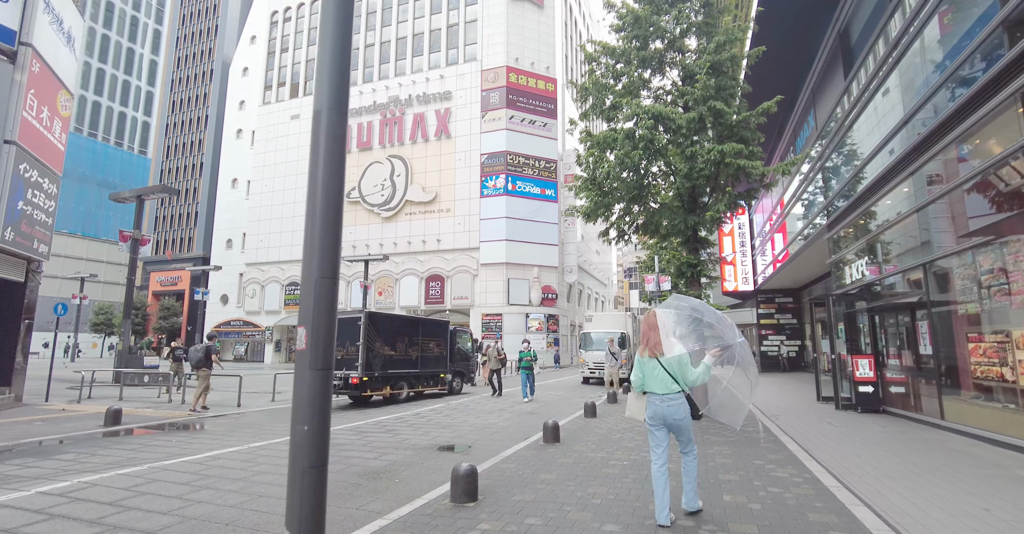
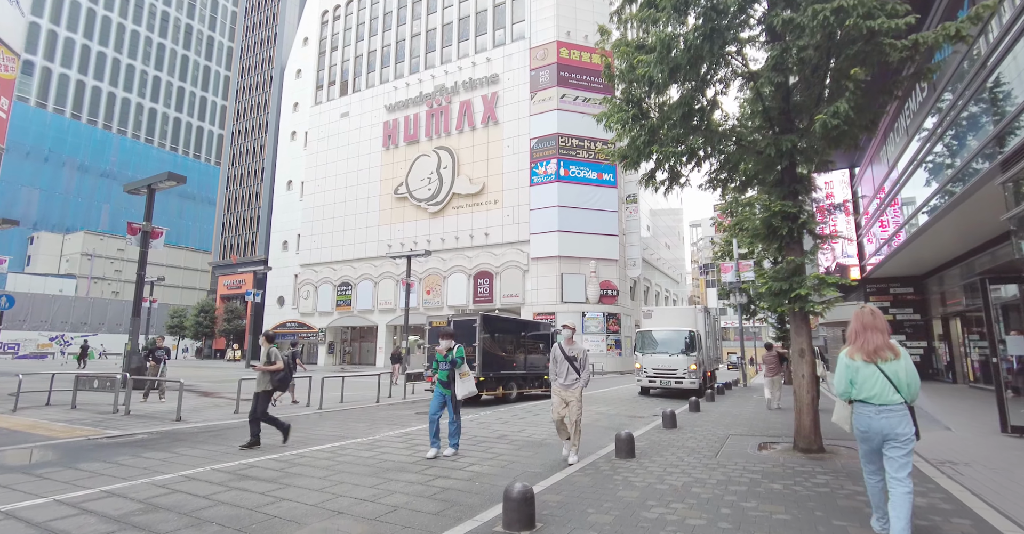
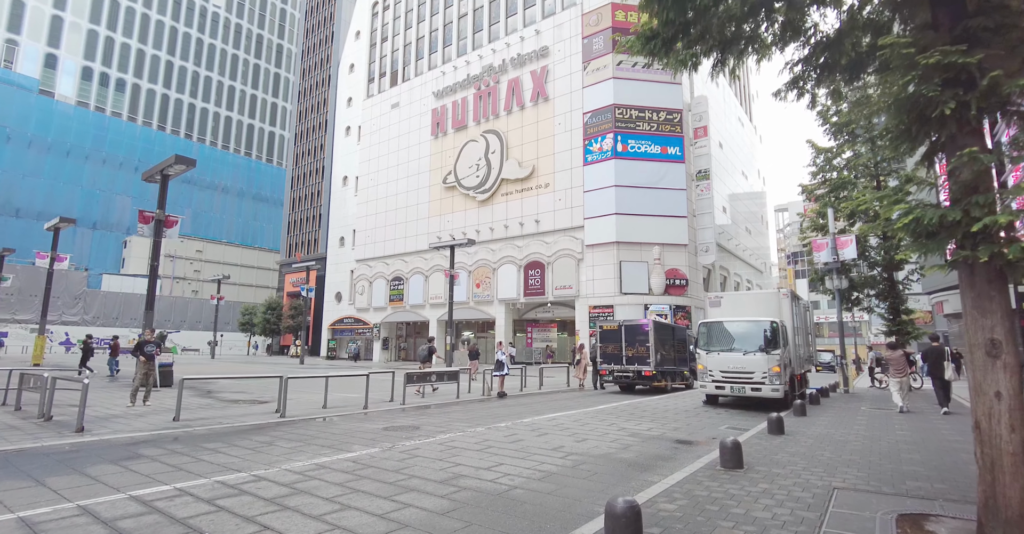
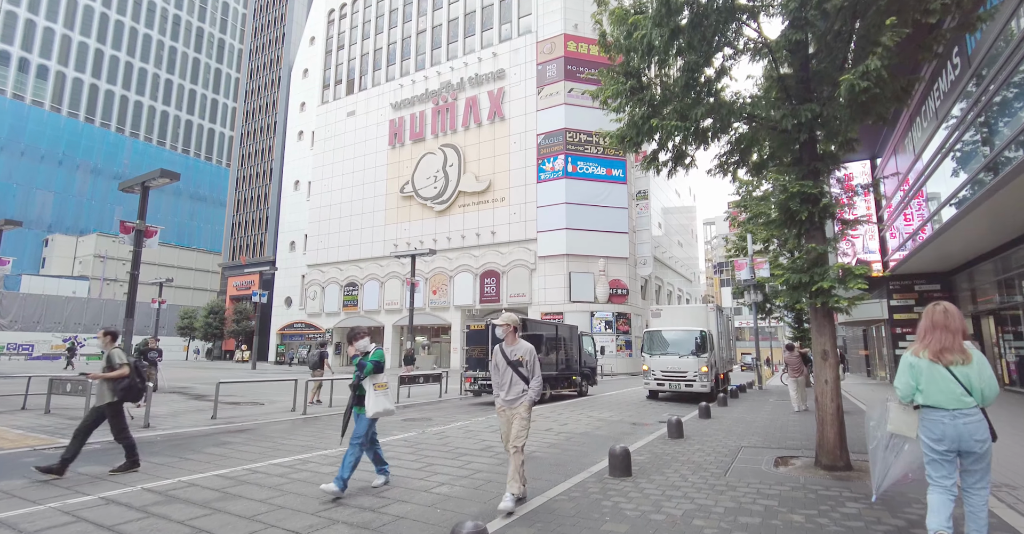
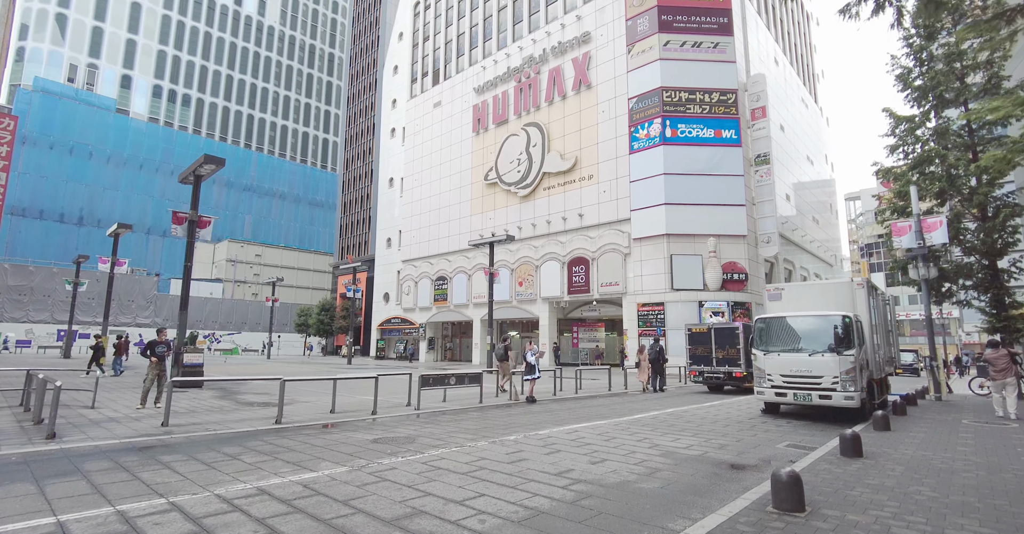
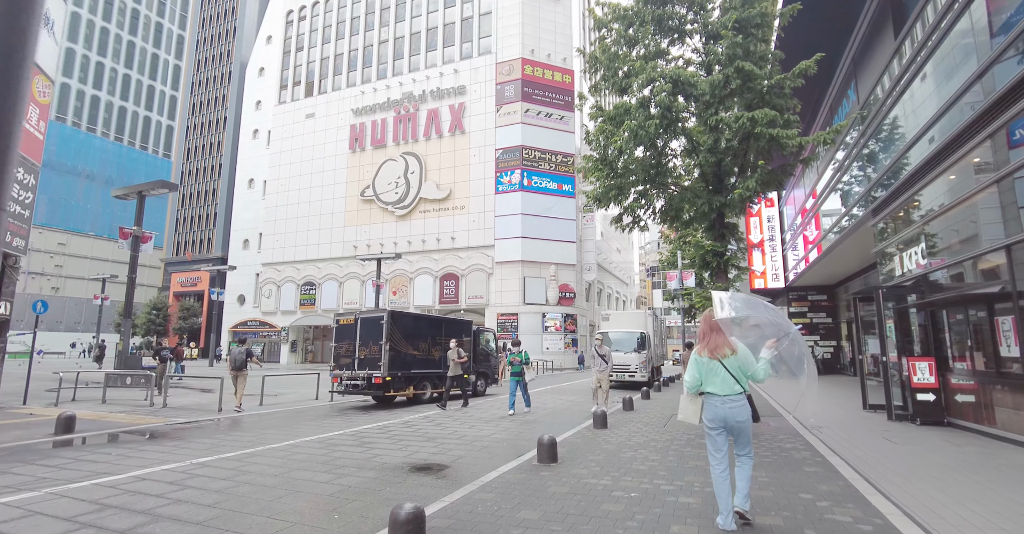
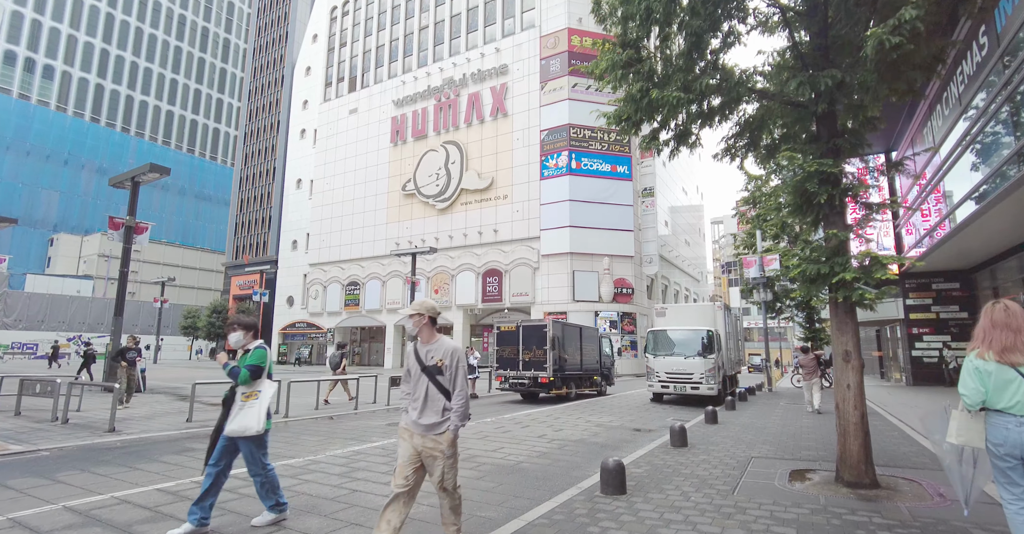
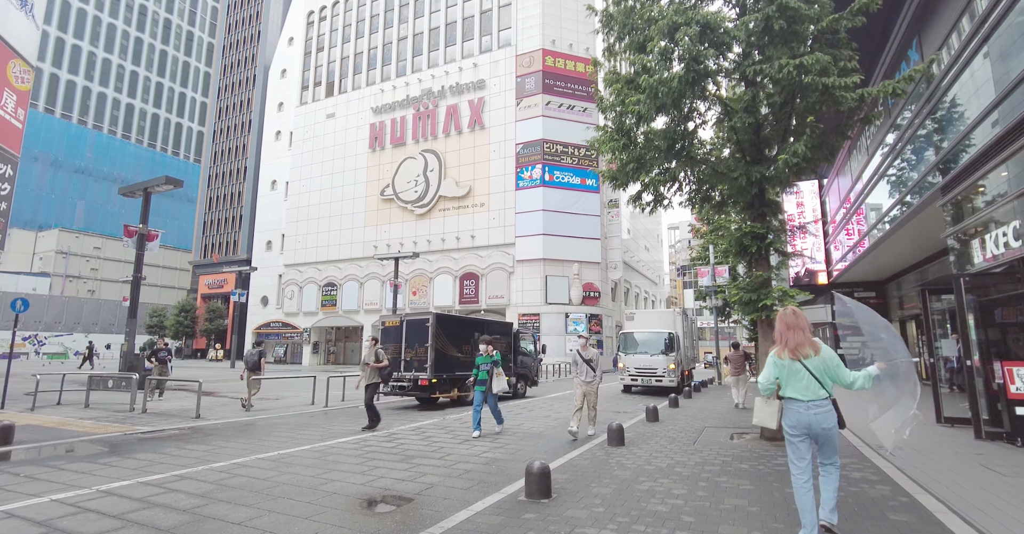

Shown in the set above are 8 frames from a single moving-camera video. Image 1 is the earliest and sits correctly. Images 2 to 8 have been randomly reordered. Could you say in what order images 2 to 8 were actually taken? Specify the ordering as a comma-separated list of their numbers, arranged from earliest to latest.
6, 8, 2, 4, 7, 3, 5
